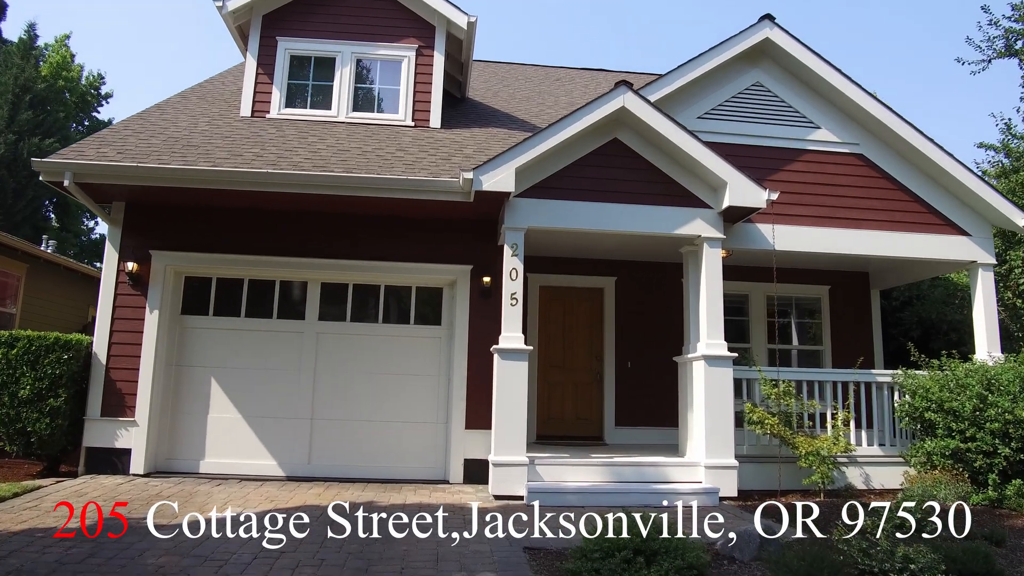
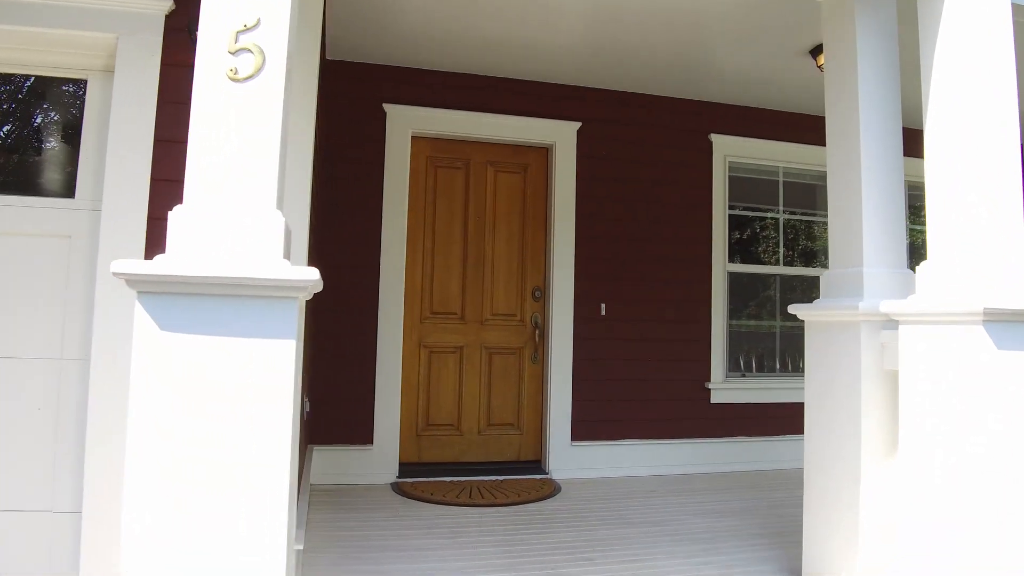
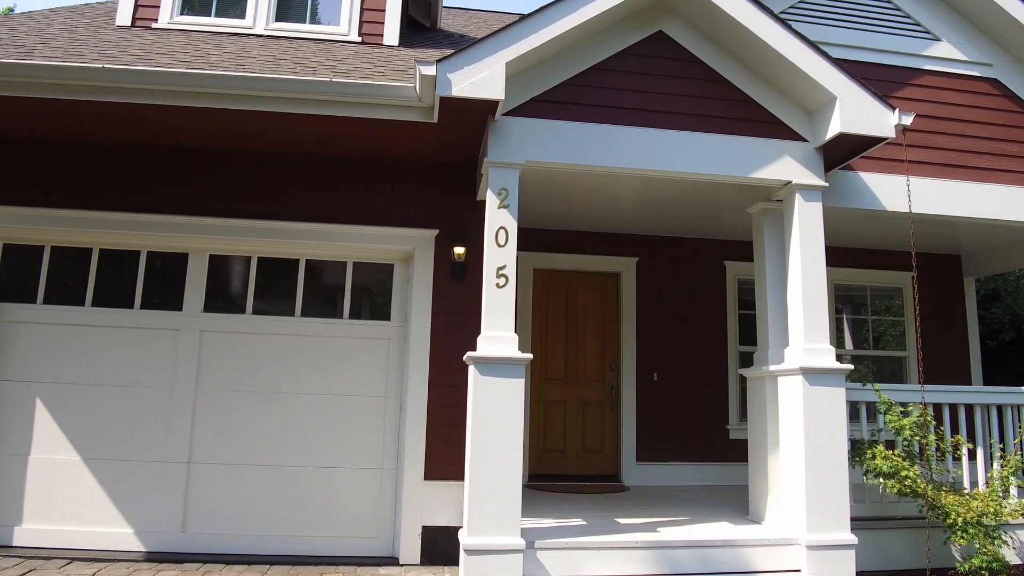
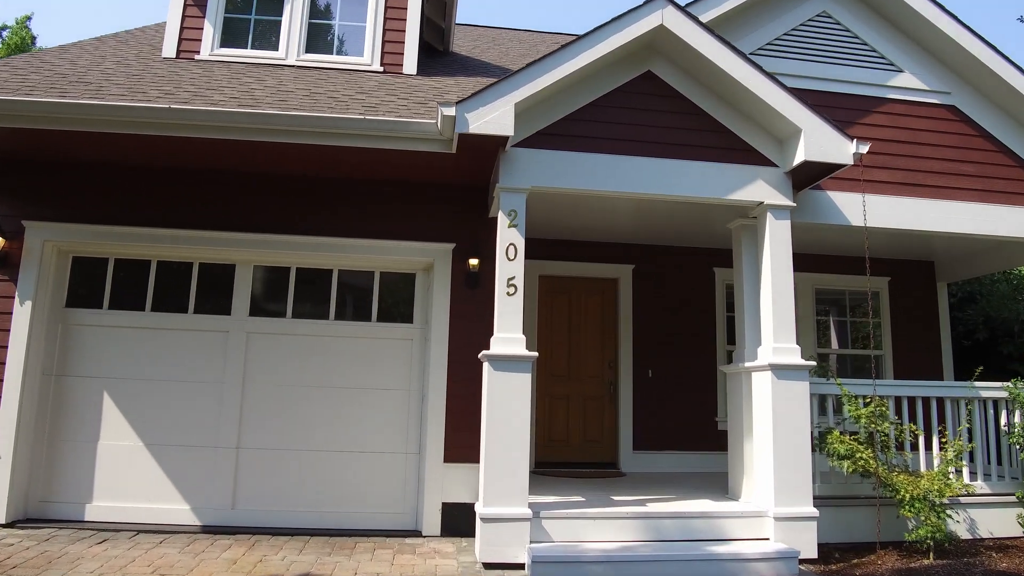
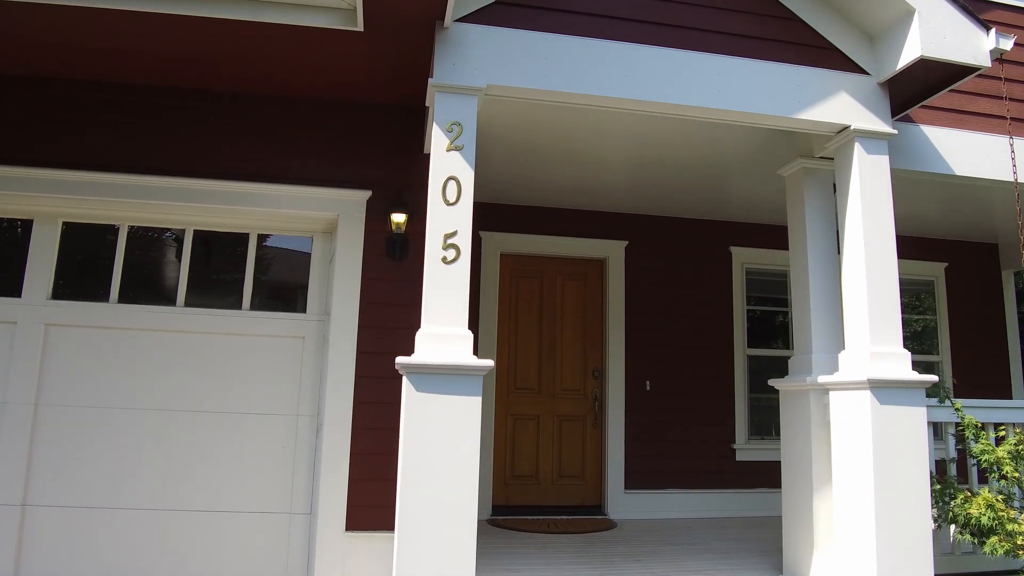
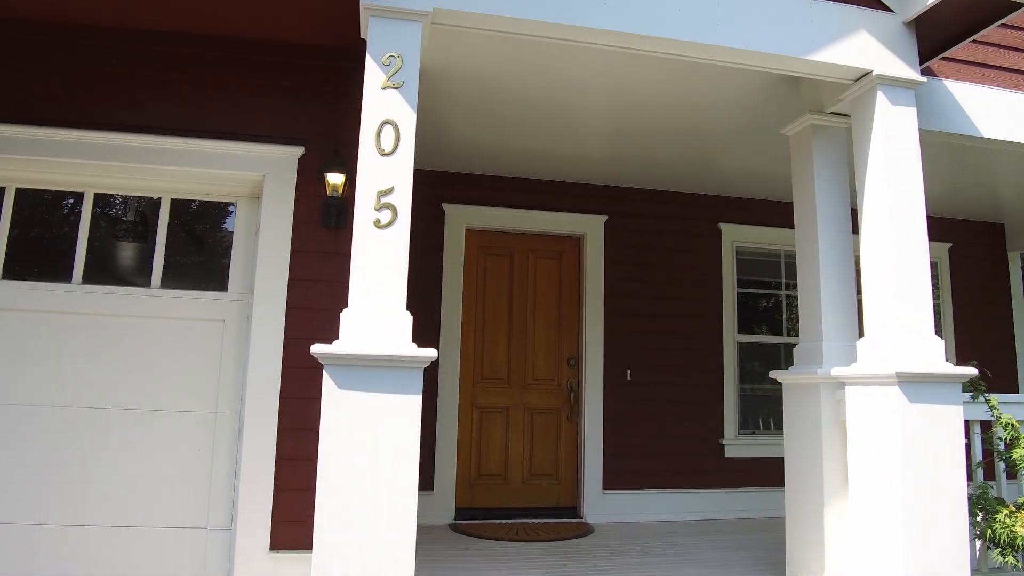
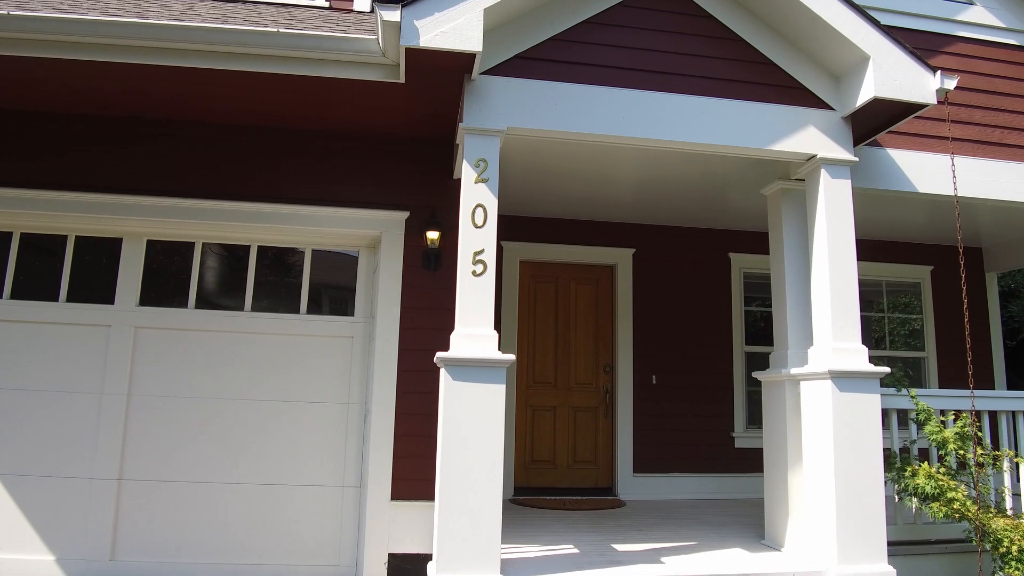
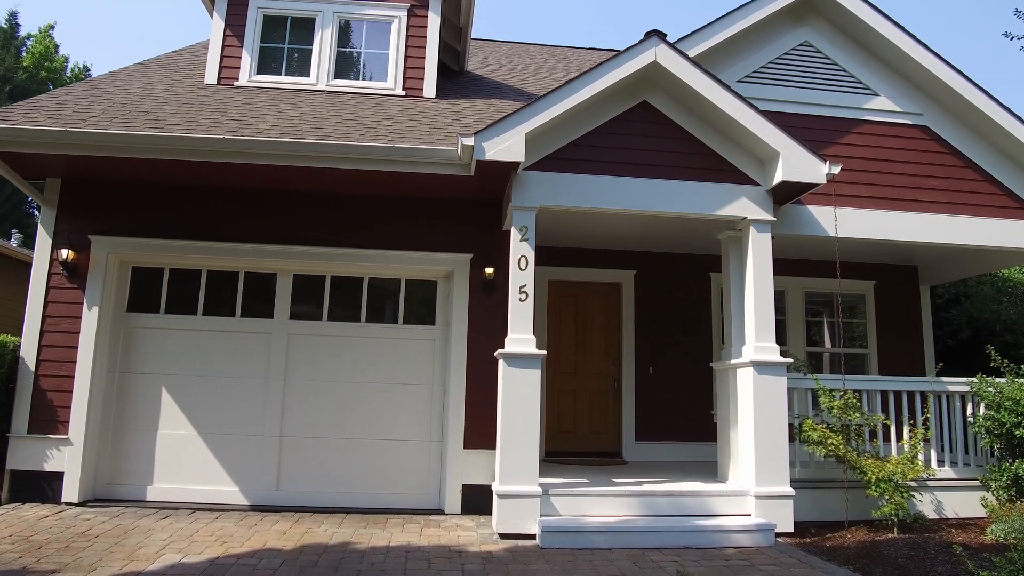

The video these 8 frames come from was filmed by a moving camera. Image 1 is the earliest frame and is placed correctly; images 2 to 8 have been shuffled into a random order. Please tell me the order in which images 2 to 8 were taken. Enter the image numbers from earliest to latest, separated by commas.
8, 4, 3, 7, 5, 6, 2
